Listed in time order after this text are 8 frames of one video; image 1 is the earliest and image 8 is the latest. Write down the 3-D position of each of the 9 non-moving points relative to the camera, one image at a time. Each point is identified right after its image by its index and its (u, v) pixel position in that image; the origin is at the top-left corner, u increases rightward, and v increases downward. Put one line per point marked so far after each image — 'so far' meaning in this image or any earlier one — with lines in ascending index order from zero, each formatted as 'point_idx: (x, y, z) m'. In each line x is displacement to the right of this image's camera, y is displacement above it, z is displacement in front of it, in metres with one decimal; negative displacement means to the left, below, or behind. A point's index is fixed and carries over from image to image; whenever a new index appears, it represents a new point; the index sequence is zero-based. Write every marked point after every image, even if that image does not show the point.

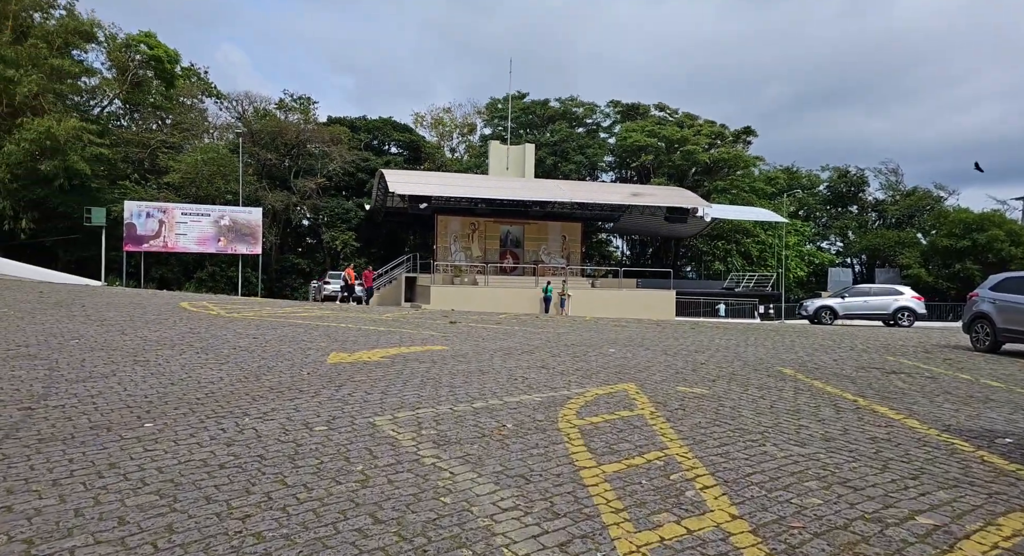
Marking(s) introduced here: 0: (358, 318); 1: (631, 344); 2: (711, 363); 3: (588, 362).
0: (-3.5, -0.9, +14.0) m
1: (+2.2, -1.3, +11.9) m
2: (+3.1, -1.3, +9.7) m
3: (+1.1, -1.2, +9.0) m
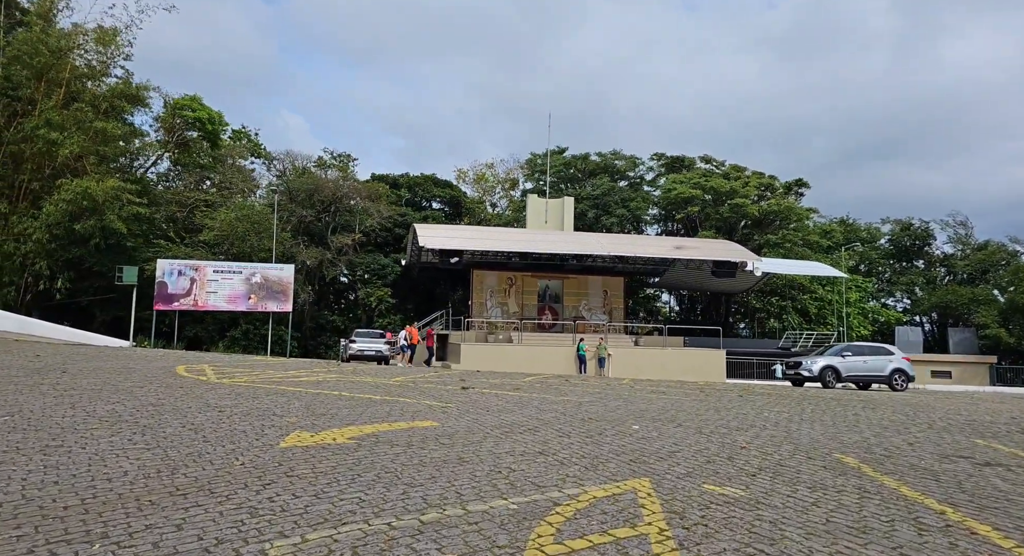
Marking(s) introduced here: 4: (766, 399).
0: (-3.1, -2.1, +12.9) m
1: (+2.4, -2.3, +10.3) m
2: (+3.1, -2.2, +8.0) m
3: (+1.1, -2.0, +7.5) m
4: (+6.6, -3.2, +16.1) m
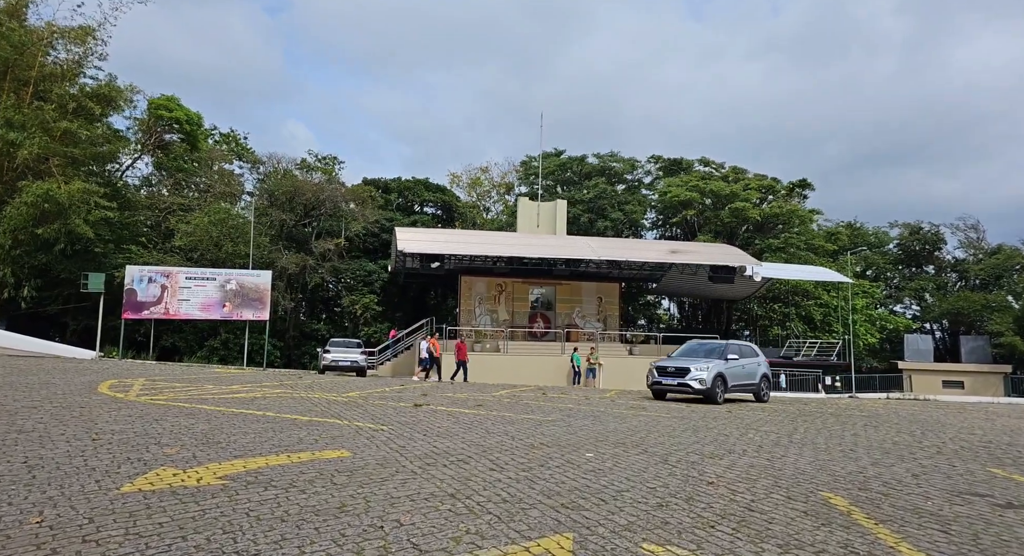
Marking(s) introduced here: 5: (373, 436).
0: (-3.9, -2.2, +11.7) m
1: (+1.6, -2.4, +9.0) m
2: (+2.3, -2.2, +6.7) m
3: (+0.3, -2.0, +6.3) m
4: (+5.8, -3.3, +14.7) m
5: (-1.7, -1.9, +7.8) m
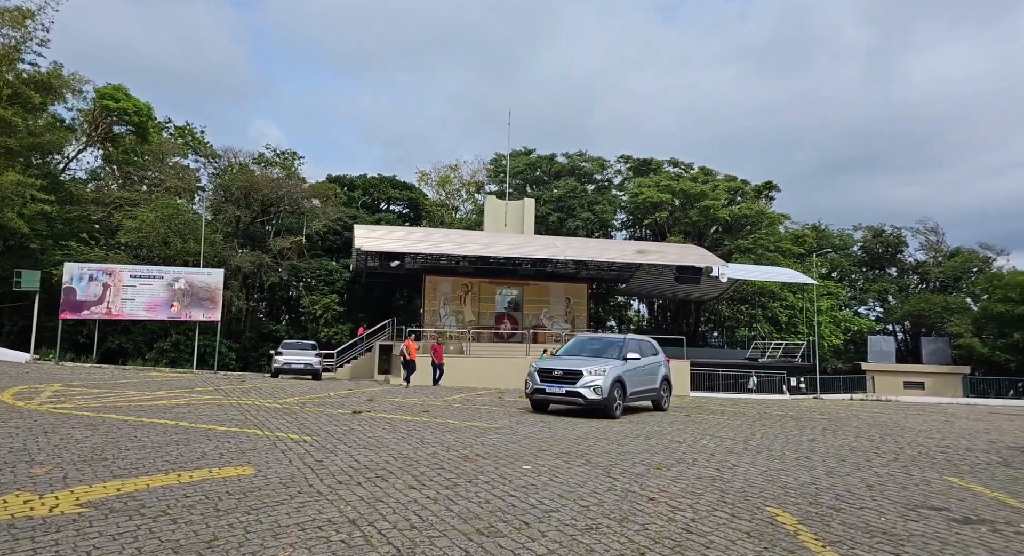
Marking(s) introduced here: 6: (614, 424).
0: (-4.8, -2.2, +10.9) m
1: (+0.8, -2.4, +8.4) m
2: (+1.5, -2.2, +6.1) m
3: (-0.5, -2.0, +5.6) m
4: (+4.7, -3.3, +14.3) m
5: (-2.5, -1.9, +7.1) m
6: (+1.9, -2.8, +11.7) m
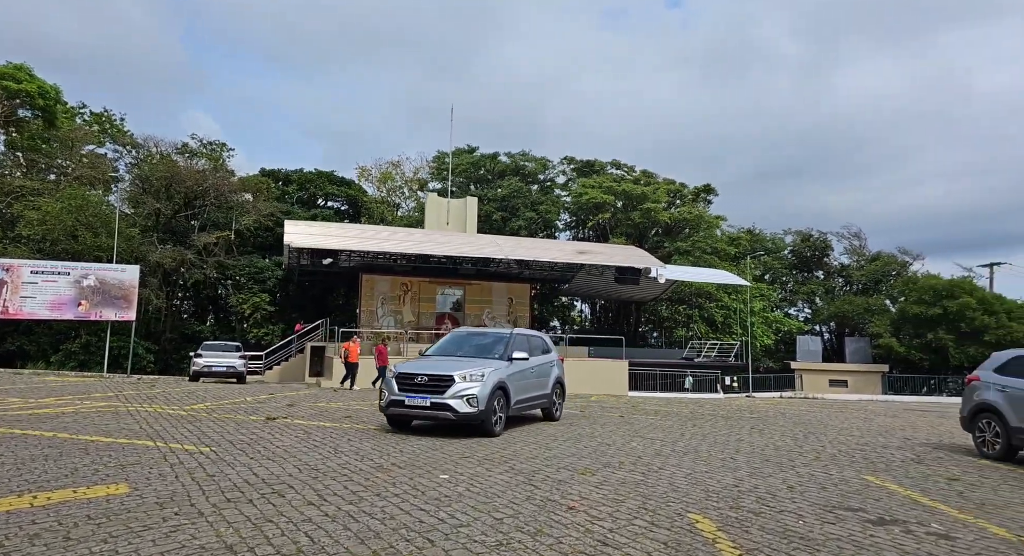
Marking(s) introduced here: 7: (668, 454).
0: (-6.0, -2.1, +10.0) m
1: (-0.2, -2.3, +8.1) m
2: (+0.7, -2.2, +5.9) m
3: (-1.3, -2.0, +5.2) m
4: (+3.2, -3.3, +14.3) m
5: (-3.4, -1.9, +6.5) m
6: (+0.6, -2.8, +11.5) m
7: (+2.4, -2.7, +9.5) m
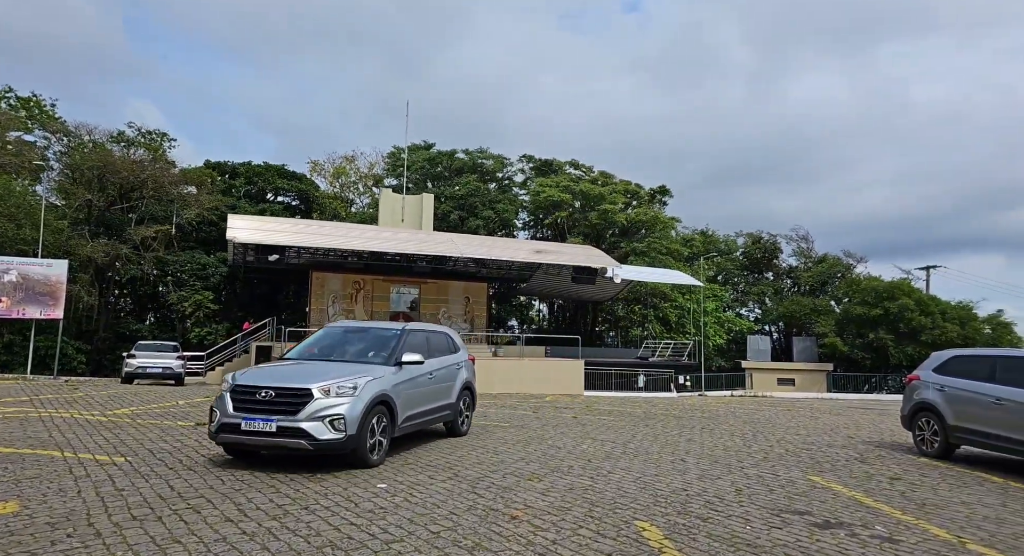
0: (-6.8, -2.1, +9.3) m
1: (-0.9, -2.3, +7.8) m
2: (+0.2, -2.2, +5.6) m
3: (-1.7, -1.9, +4.8) m
4: (+2.1, -3.3, +14.2) m
5: (-4.0, -1.8, +5.9) m
6: (-0.3, -2.7, +11.2) m
7: (+1.6, -2.7, +9.3) m
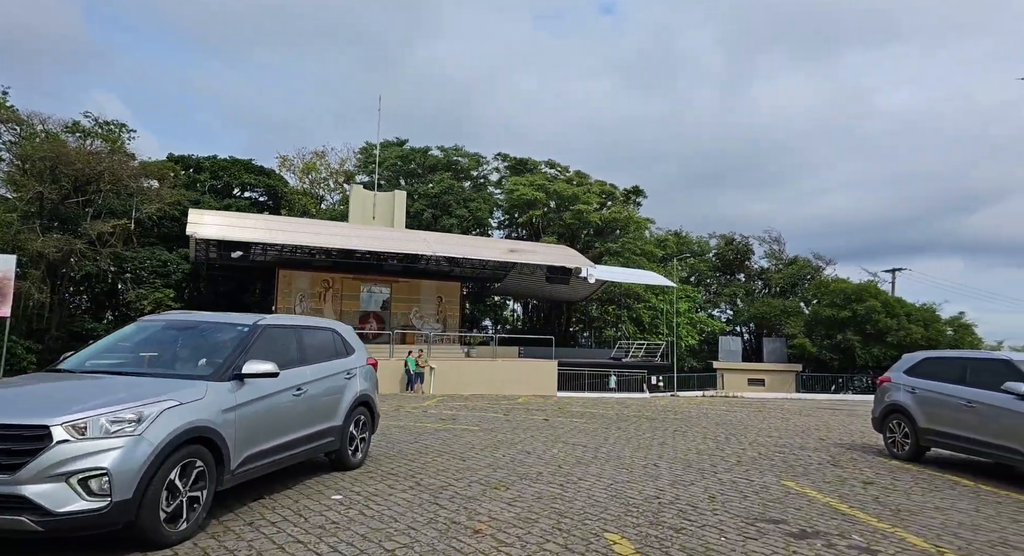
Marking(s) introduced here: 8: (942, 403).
0: (-7.3, -2.0, +8.7) m
1: (-1.3, -2.3, +7.4) m
2: (-0.1, -2.2, +5.3) m
3: (-2.0, -1.9, +4.4) m
4: (+1.4, -3.3, +13.9) m
5: (-4.3, -1.8, +5.4) m
6: (-0.9, -2.7, +10.8) m
7: (+1.1, -2.7, +9.0) m
8: (+7.1, -2.1, +10.3) m
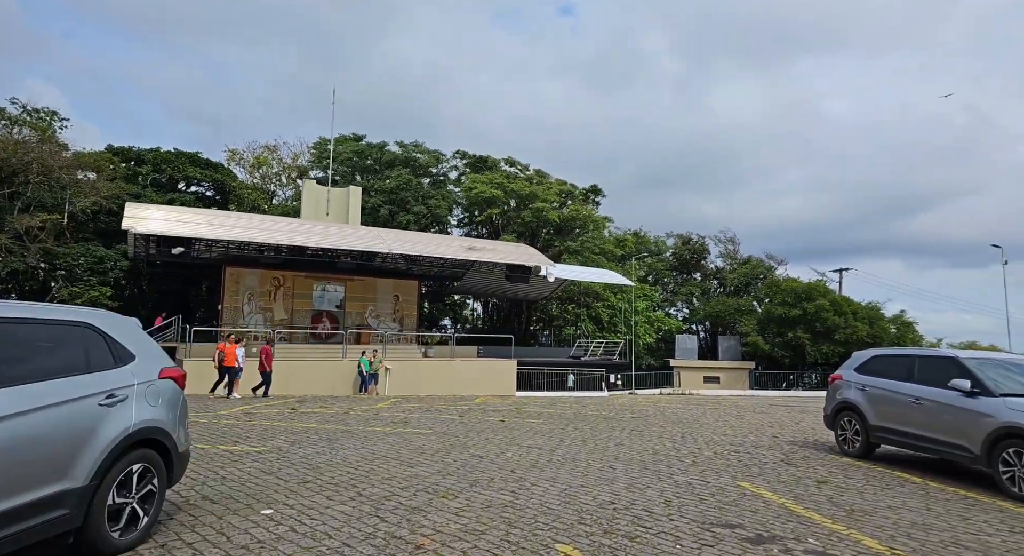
0: (-7.9, -2.0, +7.9) m
1: (-1.9, -2.3, +7.0) m
2: (-0.6, -2.1, +5.0) m
3: (-2.4, -1.9, +3.9) m
4: (+0.4, -3.2, +13.6) m
5: (-4.7, -1.7, +4.8) m
6: (-1.7, -2.7, +10.4) m
7: (+0.4, -2.6, +8.7) m
8: (+6.3, -2.0, +10.4) m
